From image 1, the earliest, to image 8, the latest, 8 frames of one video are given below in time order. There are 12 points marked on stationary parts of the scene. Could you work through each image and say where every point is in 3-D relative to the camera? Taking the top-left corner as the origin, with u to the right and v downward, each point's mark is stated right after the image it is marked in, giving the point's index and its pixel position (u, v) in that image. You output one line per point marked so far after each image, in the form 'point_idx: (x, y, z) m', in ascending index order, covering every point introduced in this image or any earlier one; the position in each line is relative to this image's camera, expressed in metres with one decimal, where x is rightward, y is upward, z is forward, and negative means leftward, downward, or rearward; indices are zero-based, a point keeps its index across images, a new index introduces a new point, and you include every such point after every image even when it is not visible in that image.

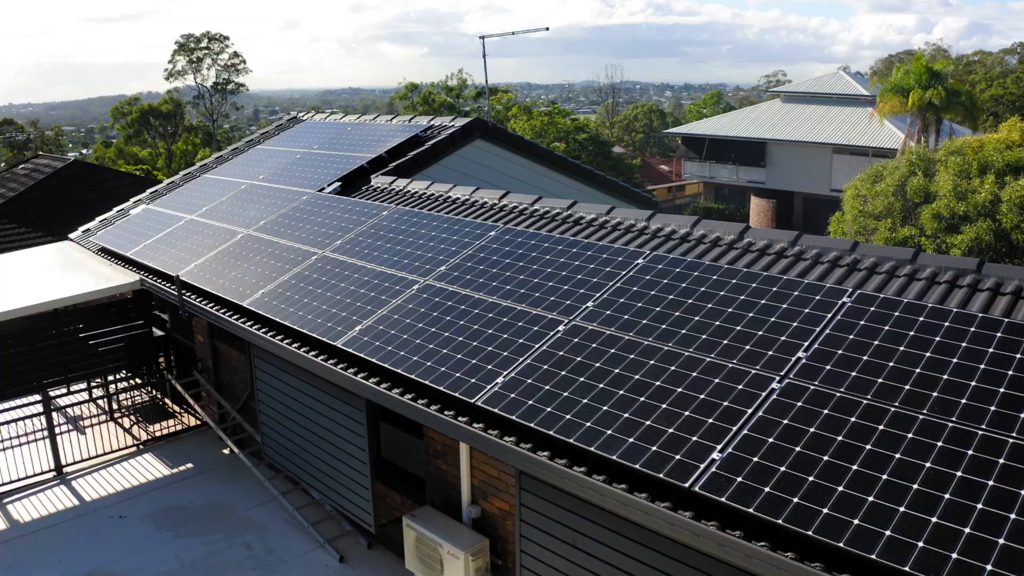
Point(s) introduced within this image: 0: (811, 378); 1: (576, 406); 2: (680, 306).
0: (+2.2, -0.7, +9.1) m
1: (+0.5, -1.0, +9.7) m
2: (+1.4, -0.2, +10.7) m
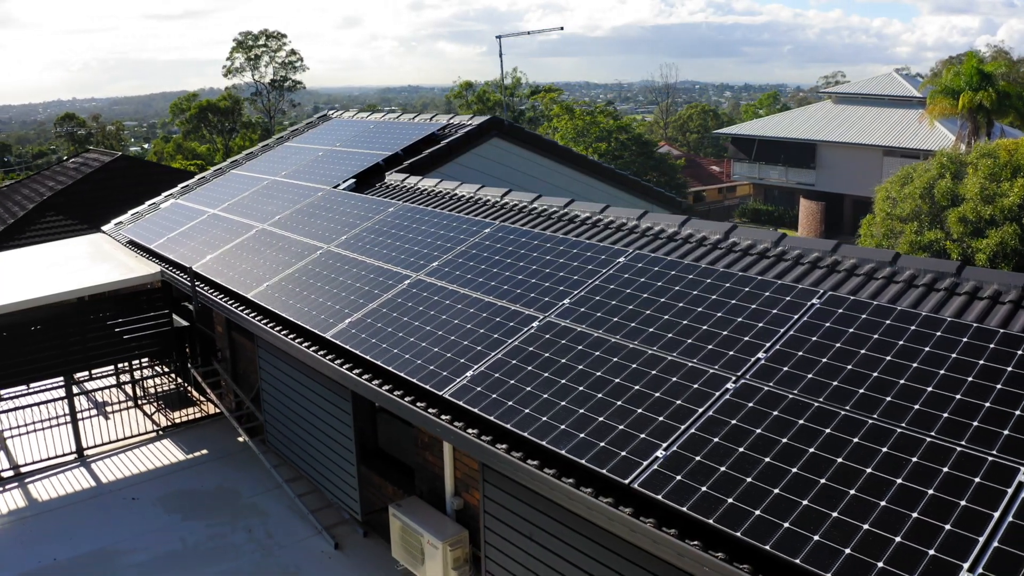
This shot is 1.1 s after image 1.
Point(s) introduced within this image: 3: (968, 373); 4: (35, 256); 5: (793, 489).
0: (+1.9, -0.7, +9.2) m
1: (+0.2, -0.9, +9.9) m
2: (+1.2, -0.1, +10.9) m
3: (+3.3, -0.6, +8.6) m
4: (-7.6, +0.5, +19.0) m
5: (+1.8, -1.3, +7.8) m
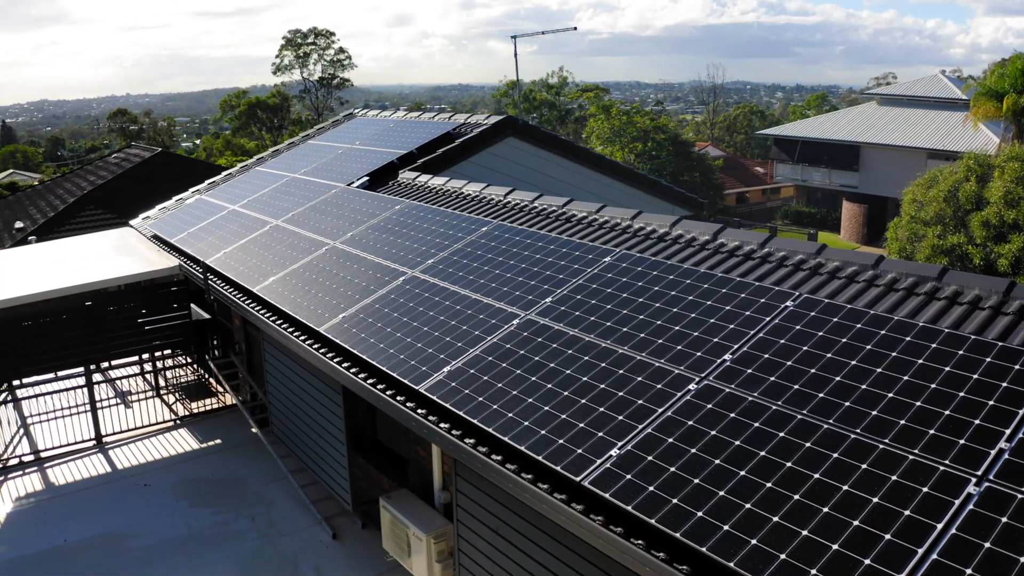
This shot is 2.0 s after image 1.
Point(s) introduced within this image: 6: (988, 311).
0: (+1.6, -0.7, +9.3) m
1: (0.0, -0.9, +10.0) m
2: (+1.0, -0.1, +11.0) m
3: (+3.0, -0.7, +8.6) m
4: (-7.3, +0.6, +19.6) m
5: (+1.5, -1.3, +7.9) m
6: (+3.9, -0.2, +9.9) m
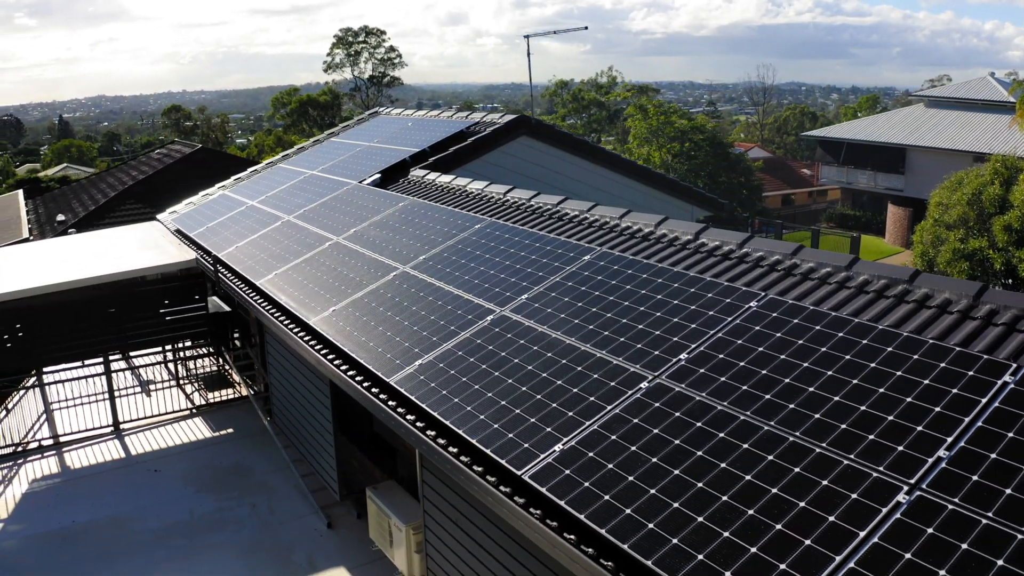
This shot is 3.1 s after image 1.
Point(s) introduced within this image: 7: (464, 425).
0: (+1.3, -0.7, +9.4) m
1: (-0.3, -0.9, +10.3) m
2: (+0.8, -0.1, +11.1) m
3: (+2.6, -0.7, +8.7) m
4: (-7.0, +0.8, +20.2) m
5: (+1.0, -1.3, +8.0) m
6: (+3.6, -0.2, +9.9) m
7: (-0.4, -1.1, +9.8) m
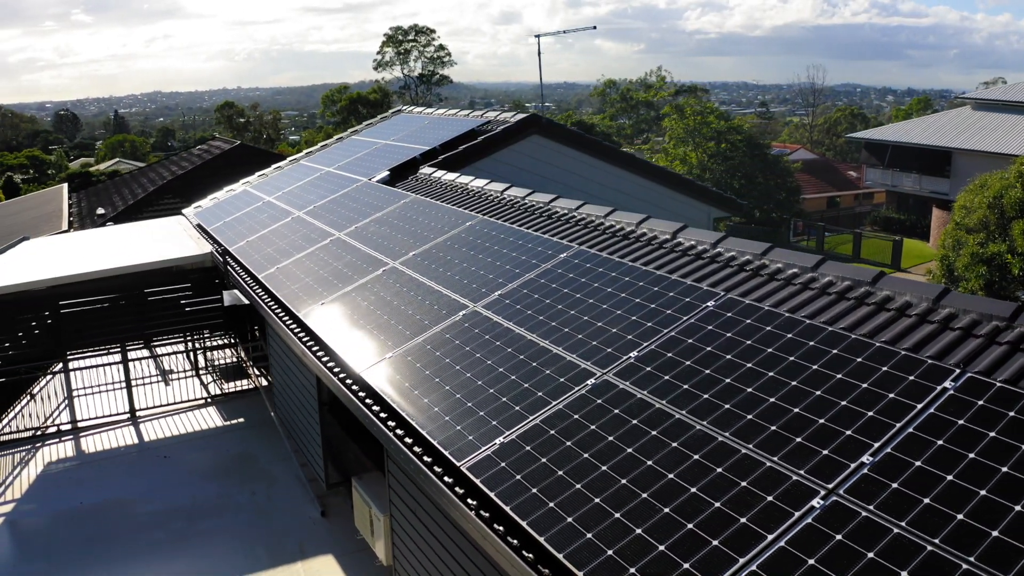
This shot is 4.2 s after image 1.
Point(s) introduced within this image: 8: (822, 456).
0: (+0.9, -0.7, +9.6) m
1: (-0.7, -0.8, +10.5) m
2: (+0.5, -0.1, +11.3) m
3: (+2.2, -0.7, +8.8) m
4: (-6.8, +0.9, +20.8) m
5: (+0.6, -1.3, +8.2) m
6: (+3.3, -0.2, +9.9) m
7: (-0.8, -1.0, +10.1) m
8: (+2.0, -1.1, +7.8) m
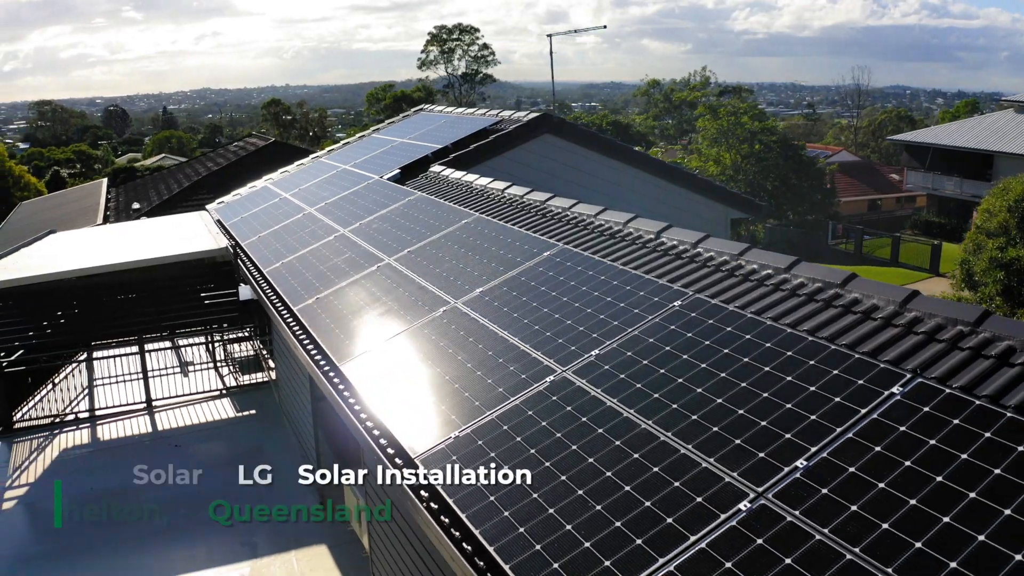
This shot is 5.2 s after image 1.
0: (+0.6, -0.7, +9.7) m
1: (-0.9, -0.8, +10.7) m
2: (+0.3, -0.1, +11.4) m
3: (+1.9, -0.7, +8.8) m
4: (-6.5, +1.1, +21.3) m
5: (+0.2, -1.3, +8.3) m
6: (+3.0, -0.3, +9.9) m
7: (-1.0, -1.0, +10.3) m
8: (+1.6, -1.1, +7.9) m
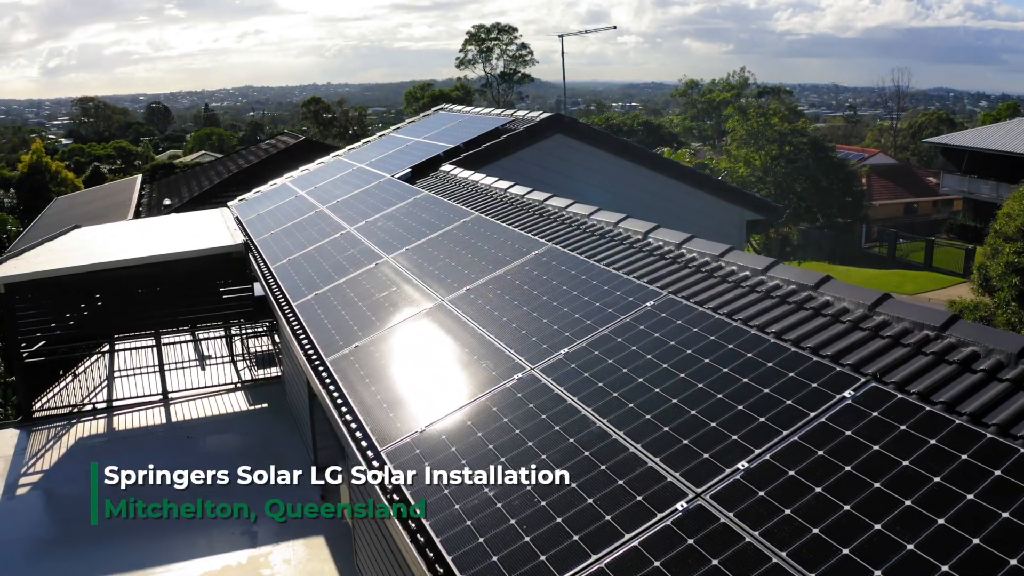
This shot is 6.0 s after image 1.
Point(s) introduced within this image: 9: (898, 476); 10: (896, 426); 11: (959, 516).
0: (+0.4, -0.7, +9.9) m
1: (-1.1, -0.8, +10.9) m
2: (+0.2, -0.1, +11.6) m
3: (+1.6, -0.7, +8.9) m
4: (-6.2, +1.2, +21.7) m
5: (-0.1, -1.3, +8.5) m
6: (+2.7, -0.3, +10.0) m
7: (-1.2, -1.0, +10.5) m
8: (+1.3, -1.1, +8.0) m
9: (+2.3, -1.1, +7.2) m
10: (+2.5, -0.9, +7.8) m
11: (+2.4, -1.2, +6.6) m
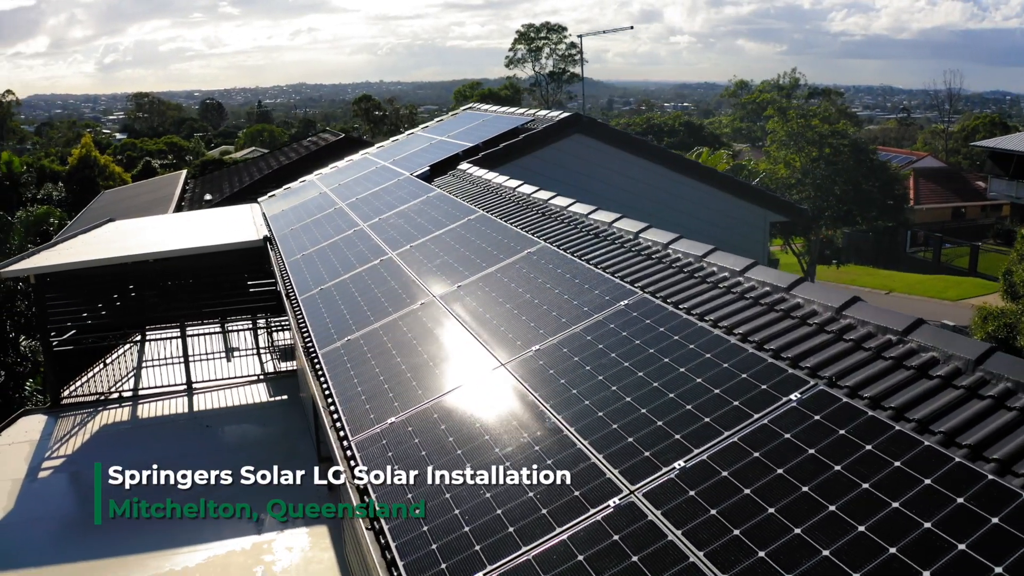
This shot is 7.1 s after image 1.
0: (+0.1, -0.7, +10.1) m
1: (-1.3, -0.8, +11.2) m
2: (0.0, -0.1, +11.8) m
3: (+1.3, -0.7, +9.1) m
4: (-5.8, +1.3, +22.3) m
5: (-0.4, -1.3, +8.7) m
6: (+2.5, -0.3, +10.0) m
7: (-1.4, -0.9, +10.8) m
8: (+0.9, -1.1, +8.1) m
9: (+1.9, -1.1, +7.3) m
10: (+2.1, -0.9, +7.9) m
11: (+2.0, -1.3, +6.7) m
